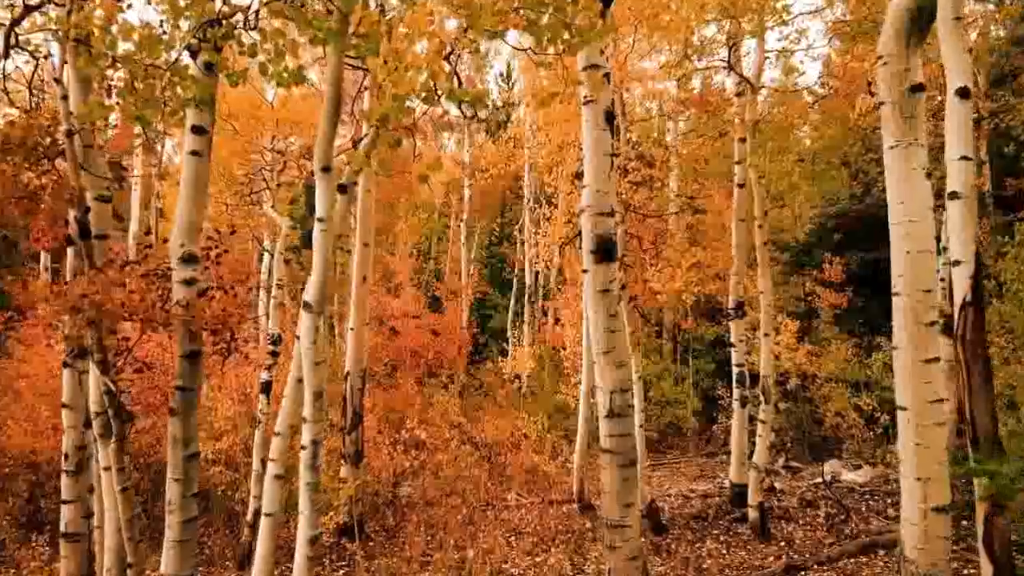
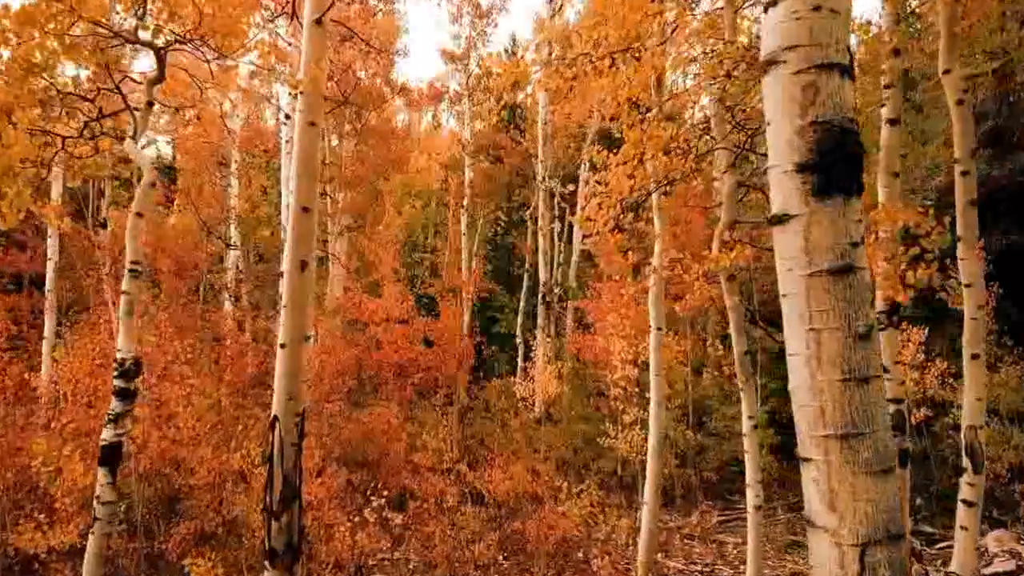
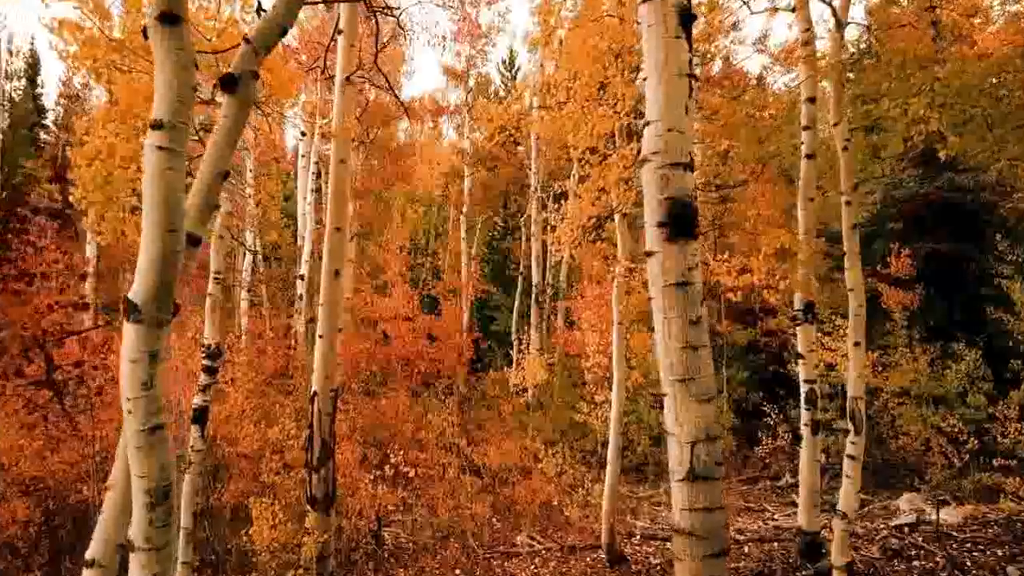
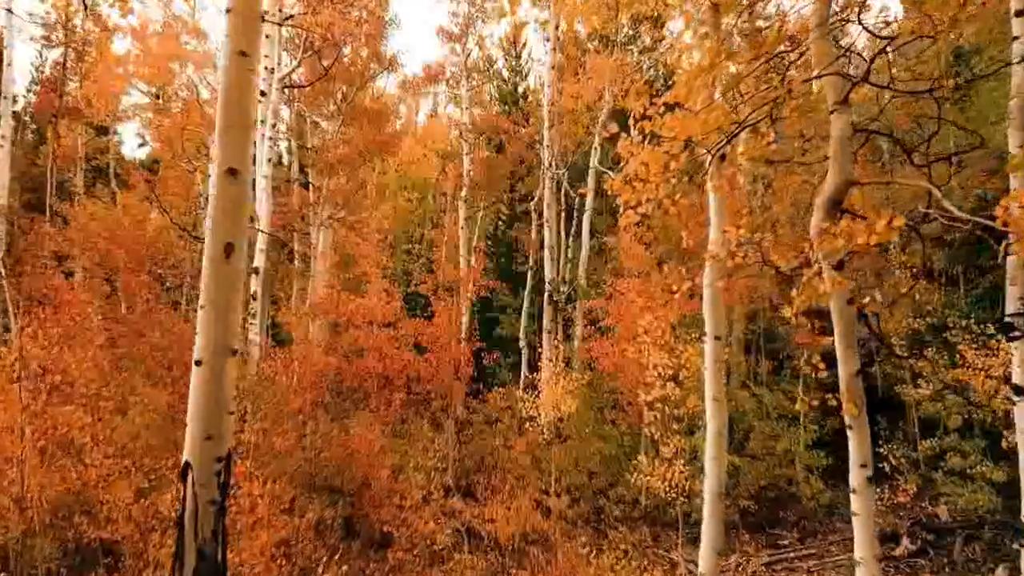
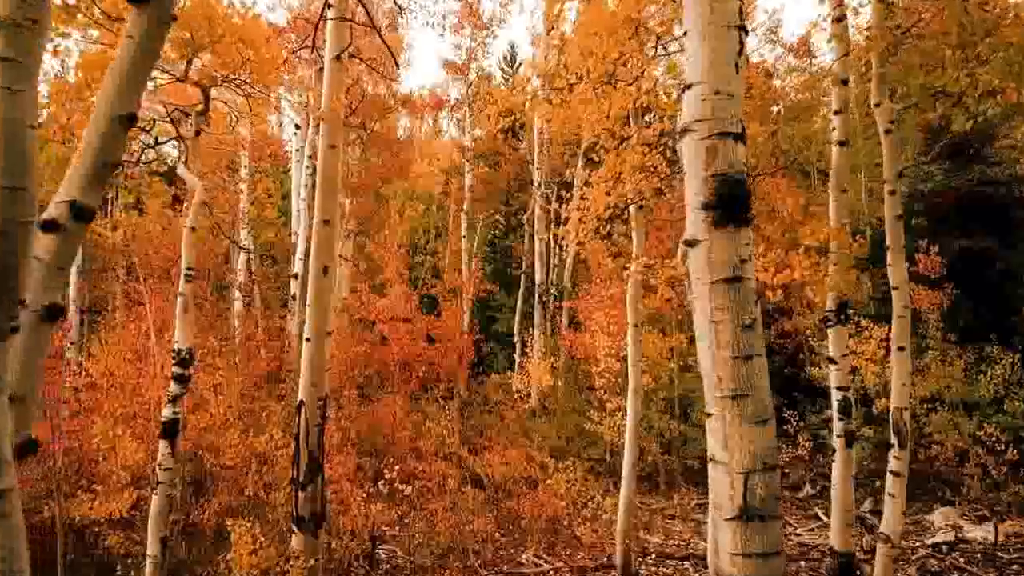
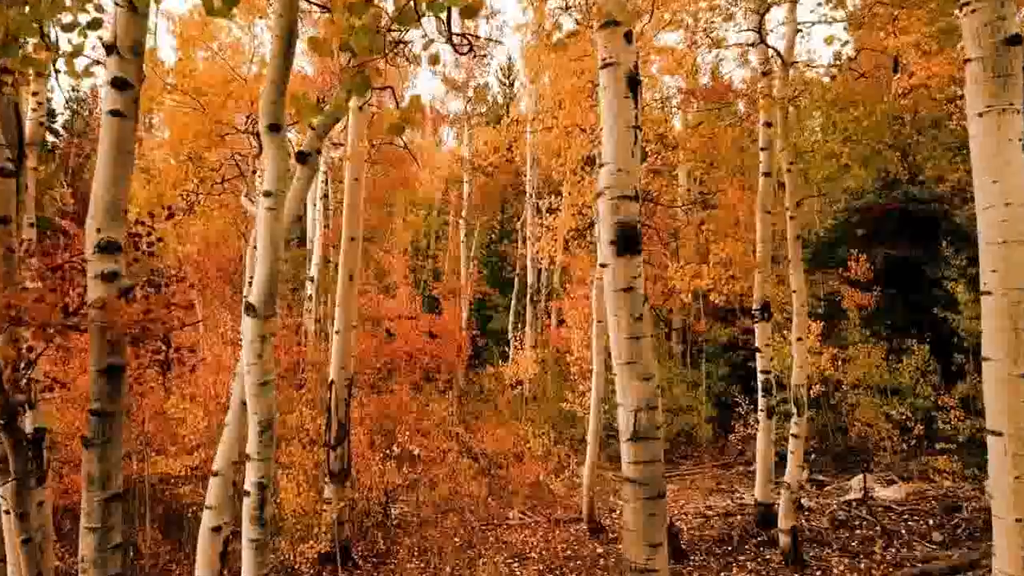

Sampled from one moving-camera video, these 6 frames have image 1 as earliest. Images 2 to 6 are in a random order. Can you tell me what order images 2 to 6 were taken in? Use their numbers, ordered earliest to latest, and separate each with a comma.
6, 3, 5, 2, 4
